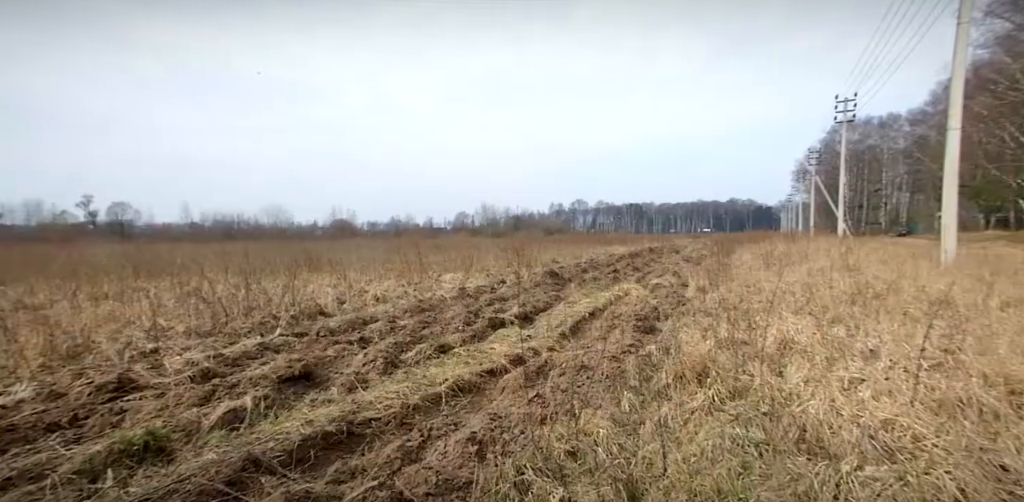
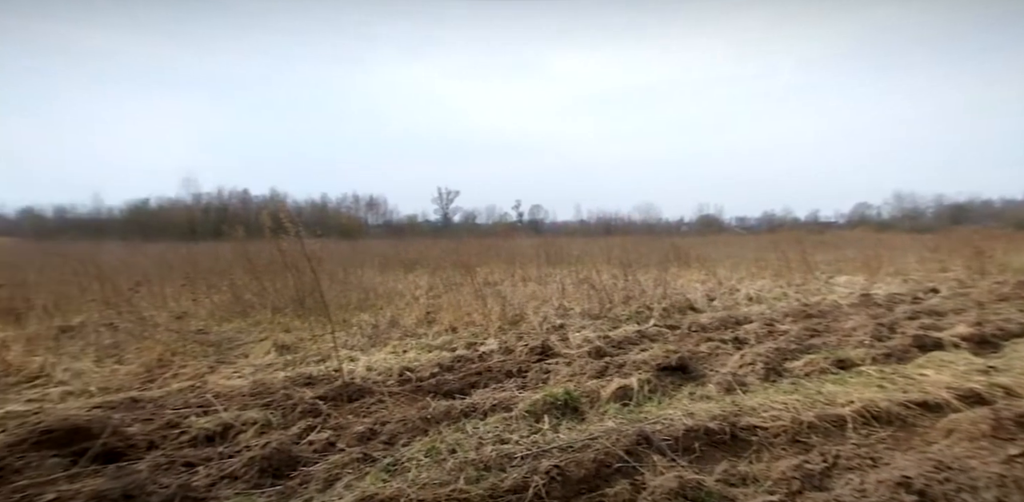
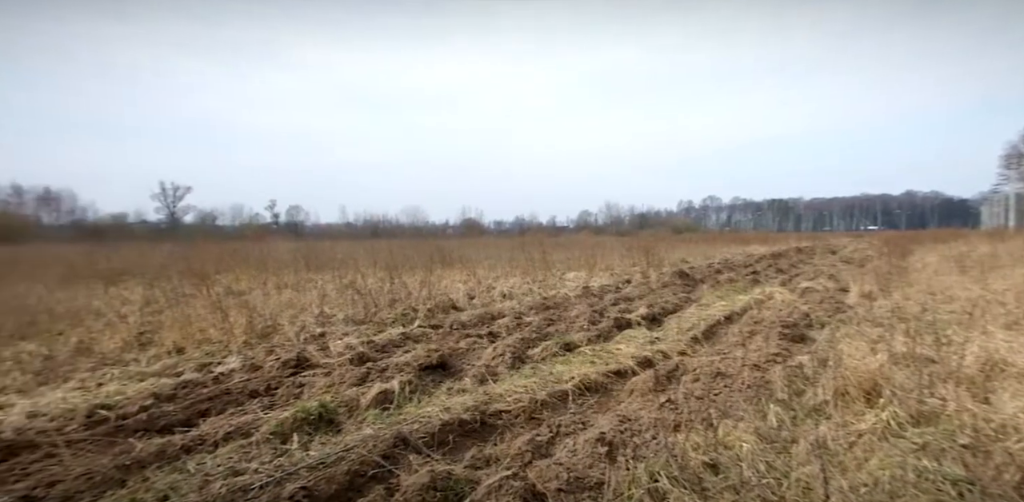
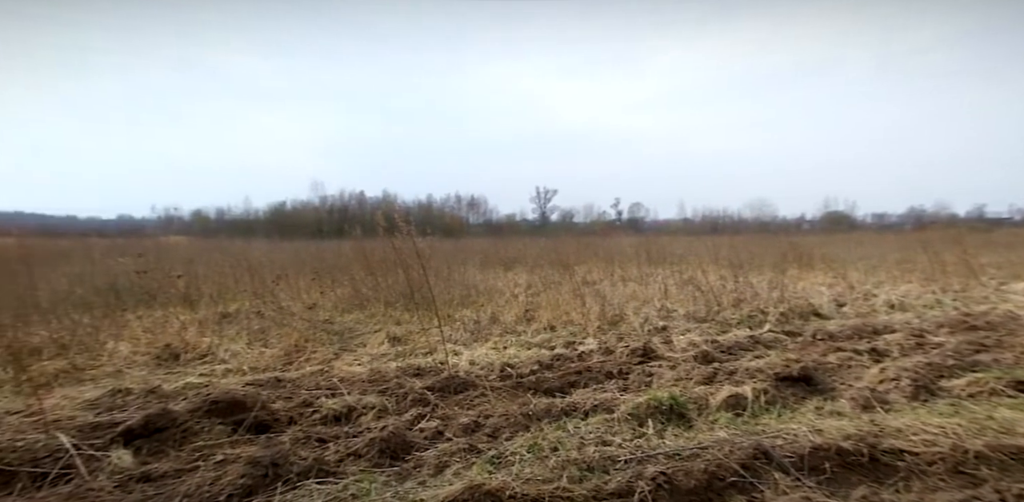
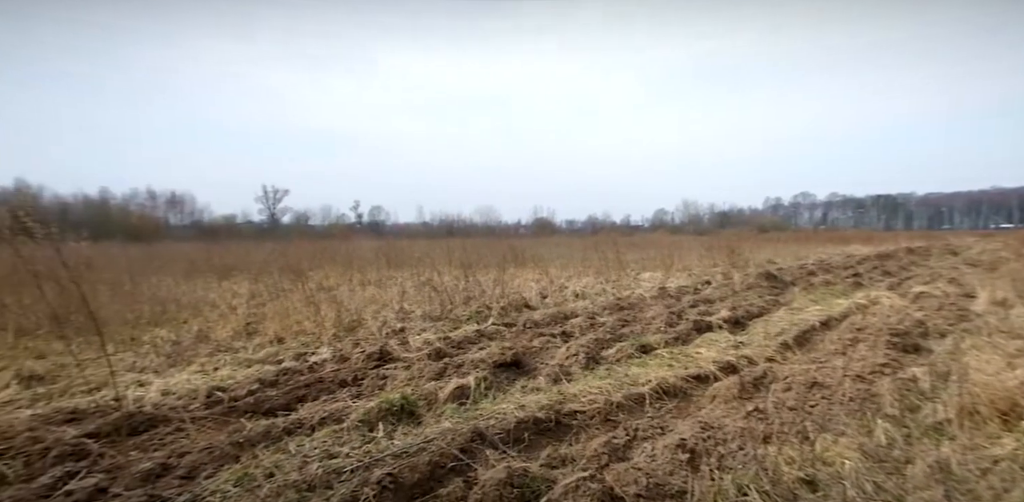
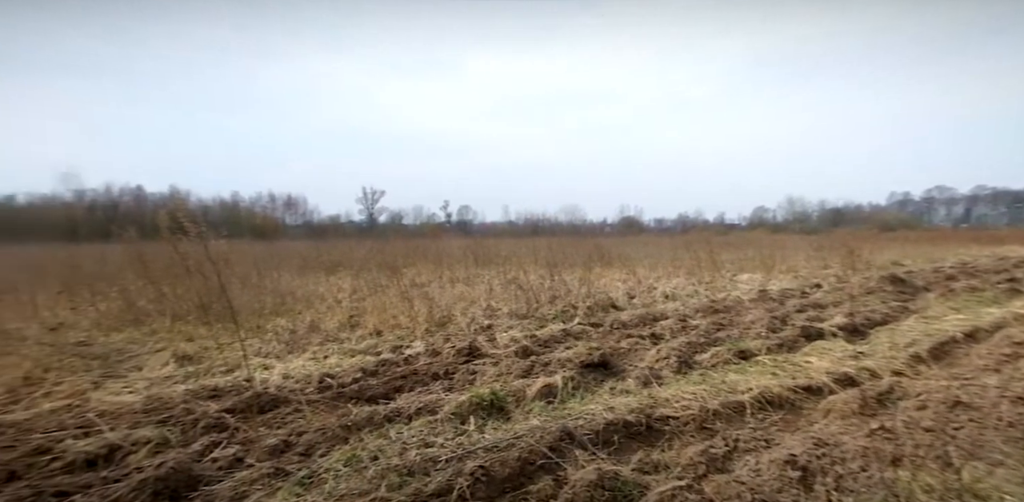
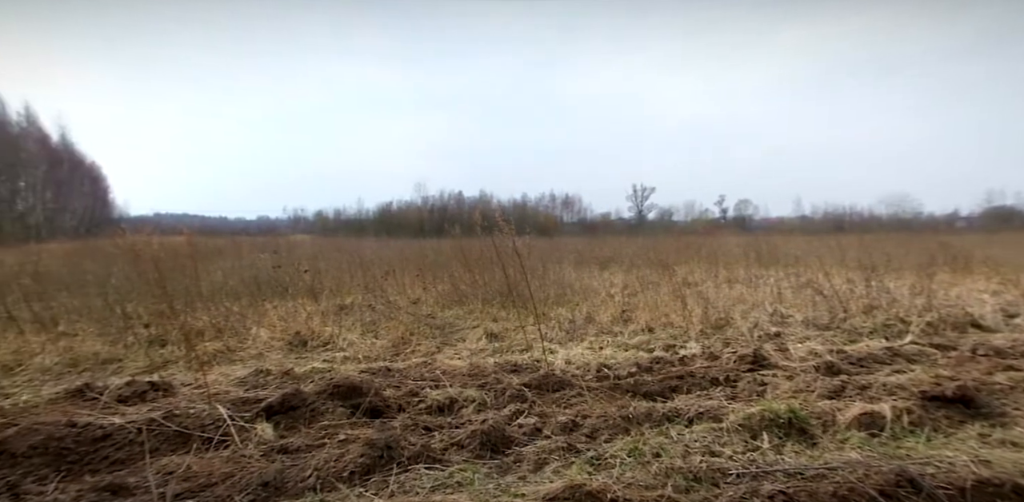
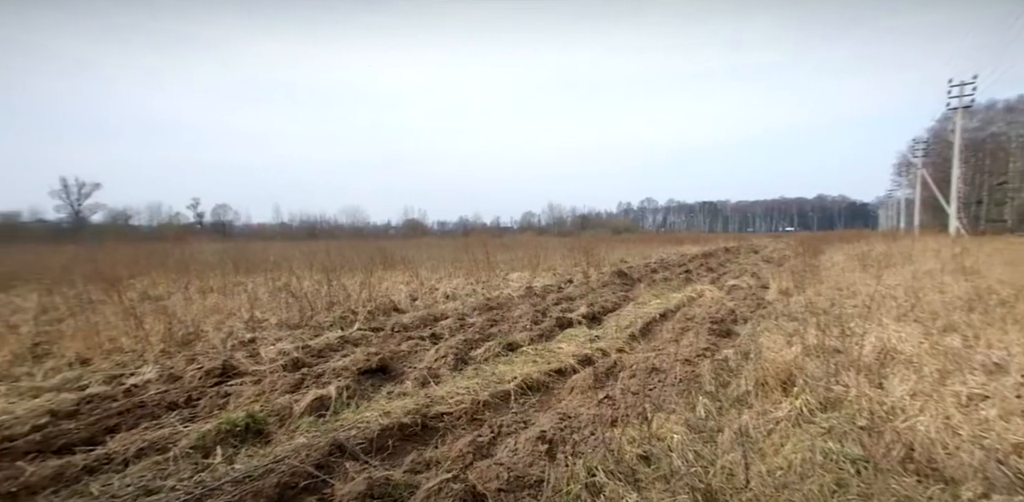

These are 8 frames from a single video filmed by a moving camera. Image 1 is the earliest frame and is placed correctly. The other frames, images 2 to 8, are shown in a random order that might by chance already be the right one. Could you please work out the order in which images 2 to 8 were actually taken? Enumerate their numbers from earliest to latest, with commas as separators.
8, 3, 5, 6, 2, 4, 7
